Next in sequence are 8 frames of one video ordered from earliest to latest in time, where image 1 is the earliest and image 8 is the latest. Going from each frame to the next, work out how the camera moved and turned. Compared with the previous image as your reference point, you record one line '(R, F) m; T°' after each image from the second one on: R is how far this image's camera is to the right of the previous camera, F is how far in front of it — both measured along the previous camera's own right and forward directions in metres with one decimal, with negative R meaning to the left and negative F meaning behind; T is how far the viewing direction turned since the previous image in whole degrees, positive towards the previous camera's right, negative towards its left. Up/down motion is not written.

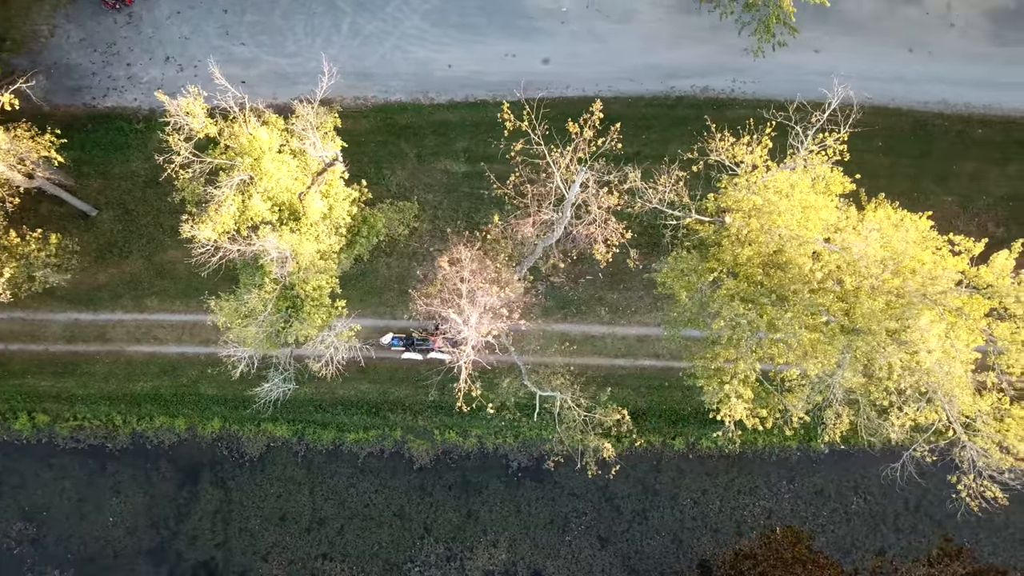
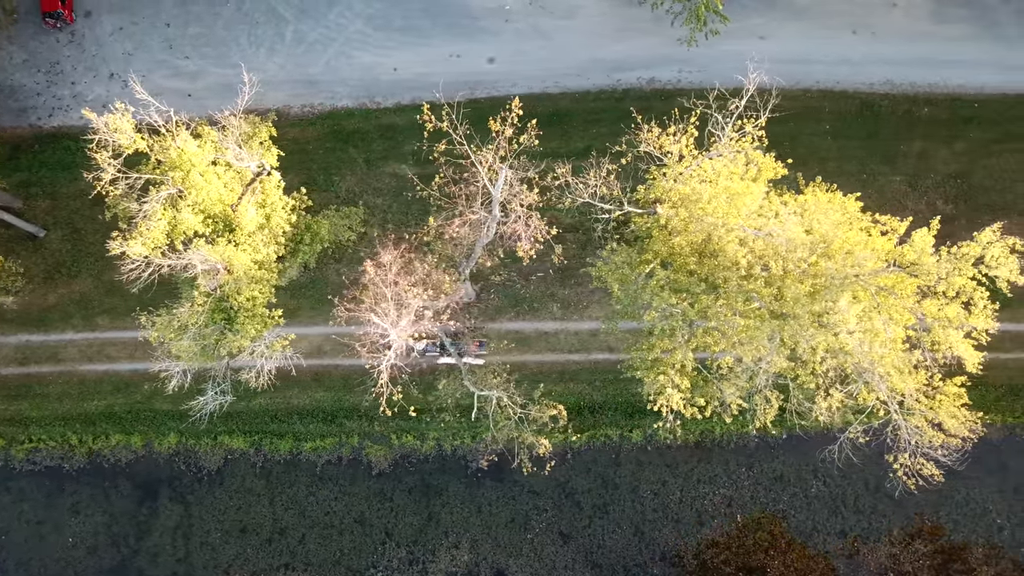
(+1.2, 0.0) m; 0°
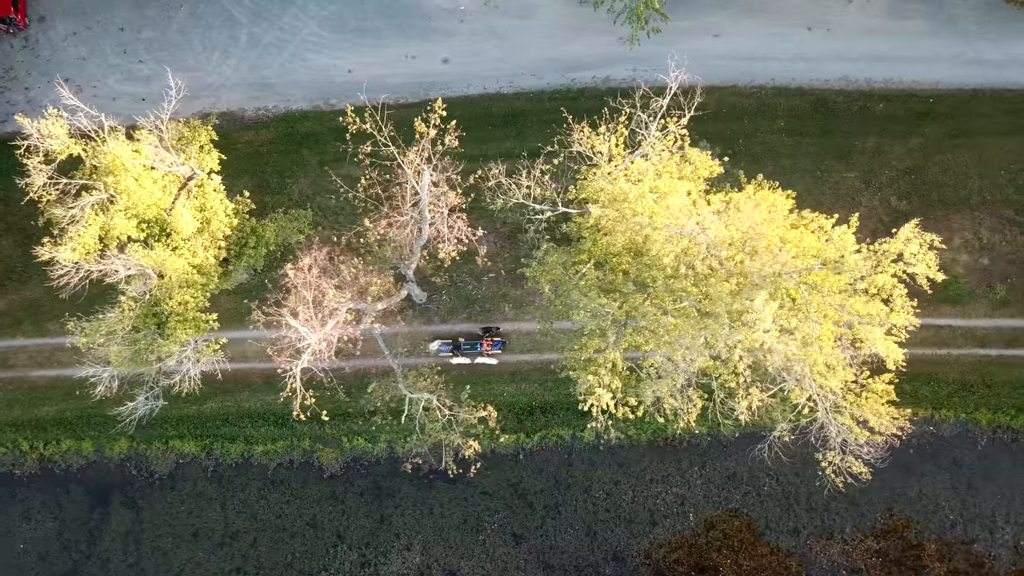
(+1.4, 0.0) m; 0°
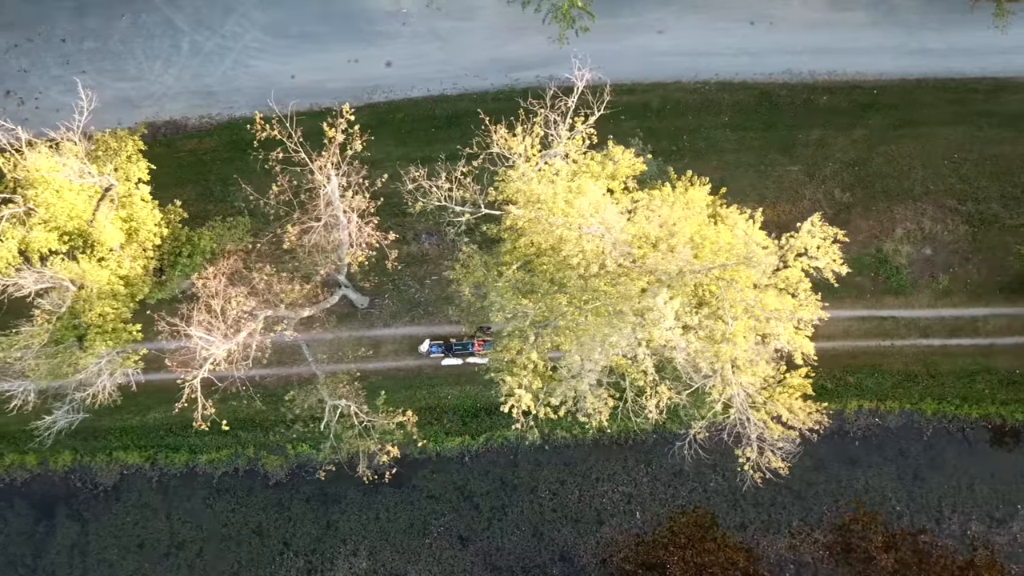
(+1.6, +0.1) m; 0°
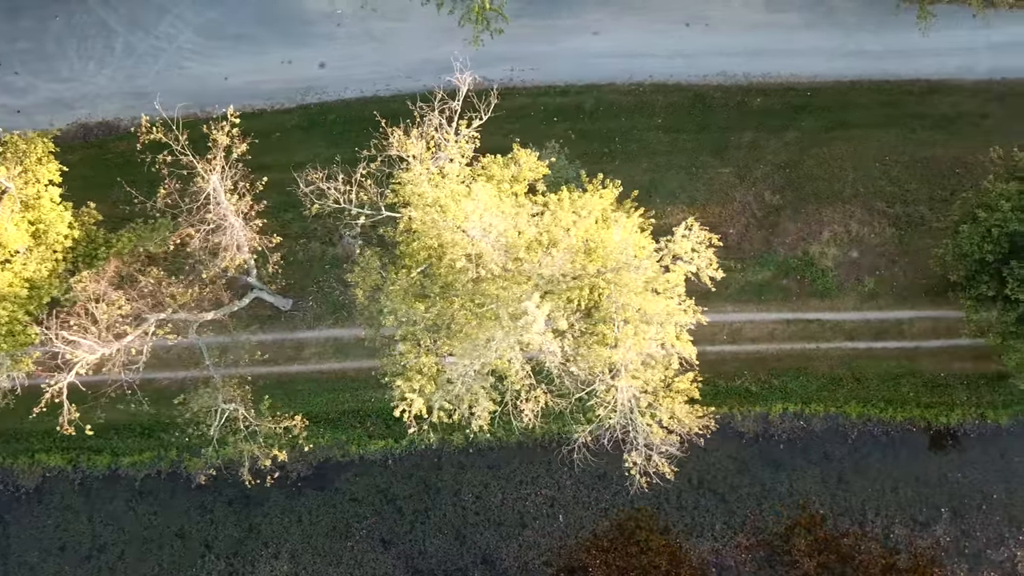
(+2.1, +0.1) m; 0°
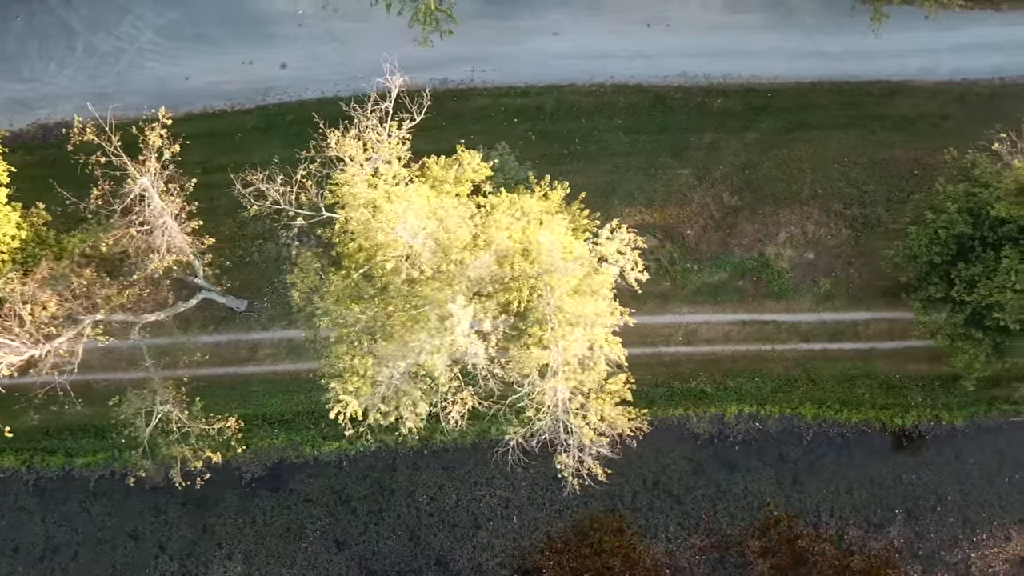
(+1.2, 0.0) m; 0°
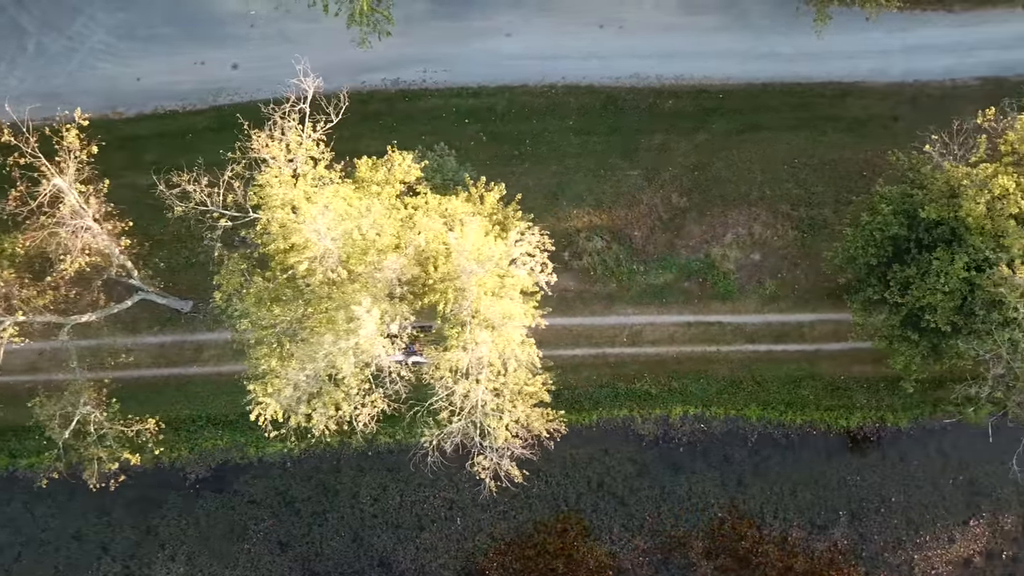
(+1.5, 0.0) m; 0°
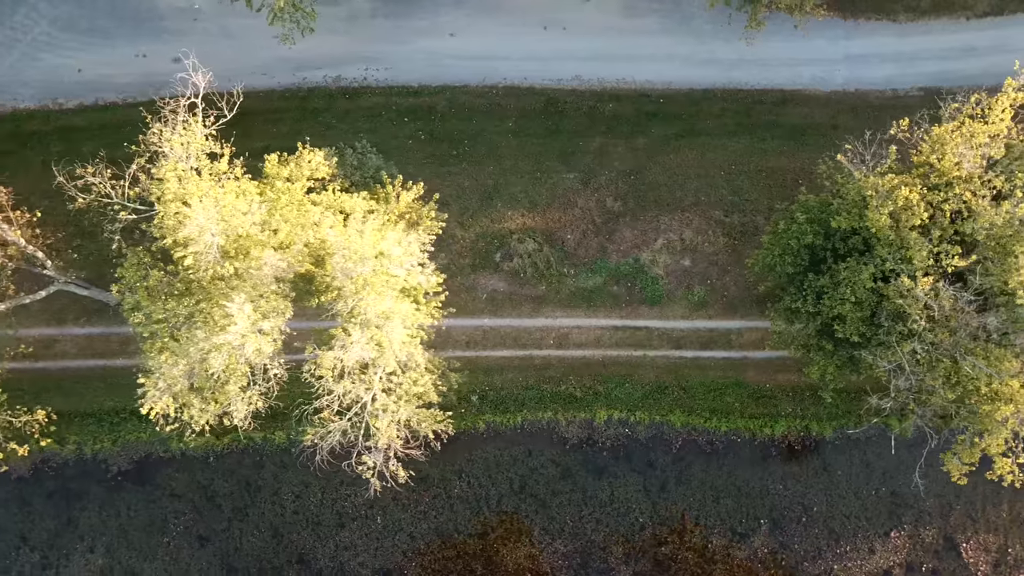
(+2.1, 0.0) m; 0°
